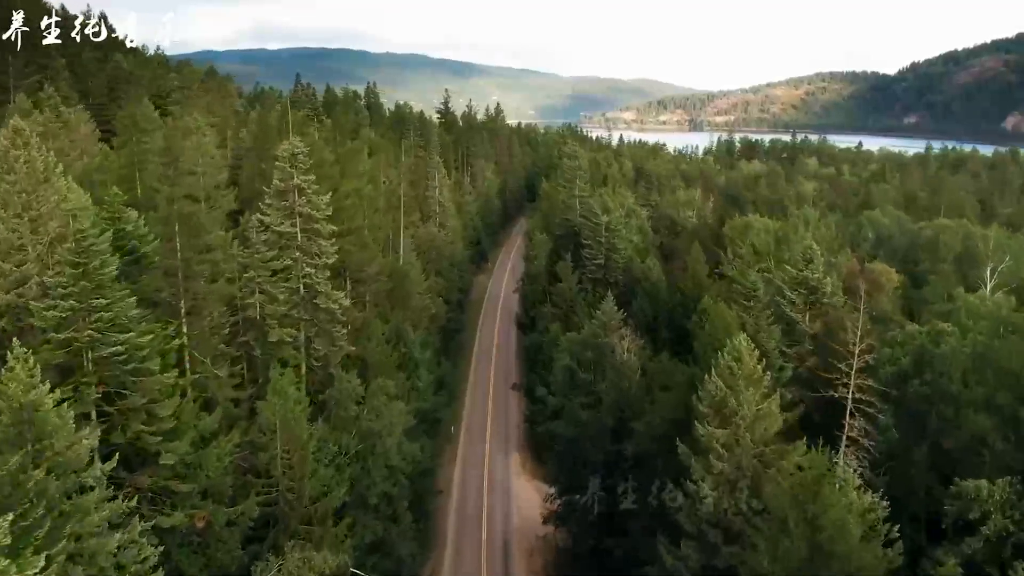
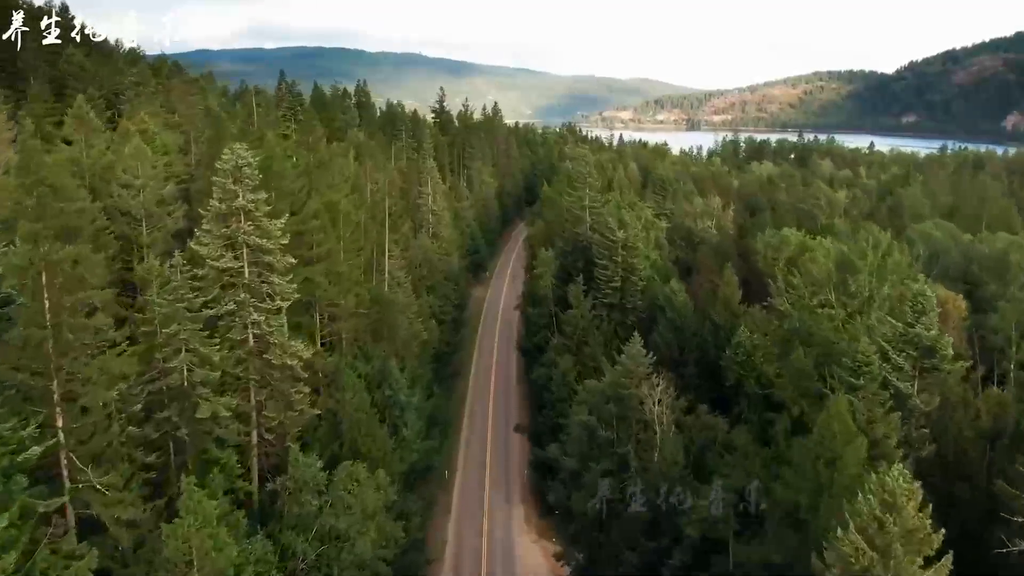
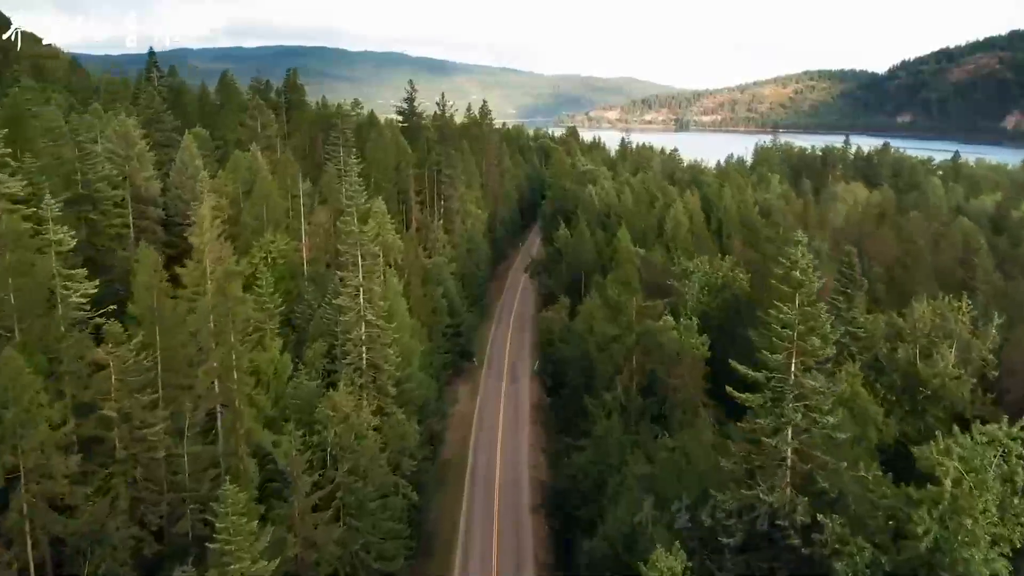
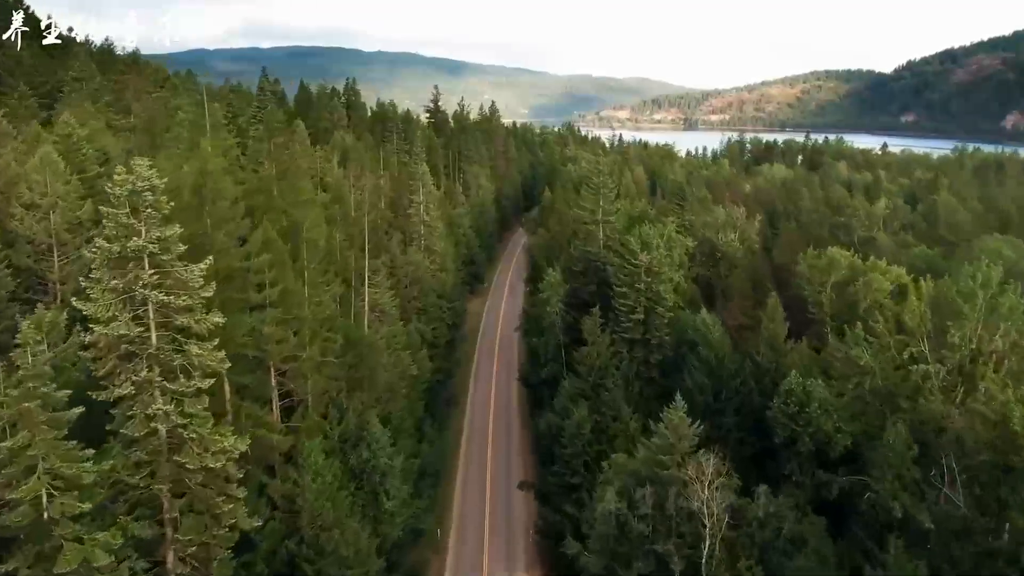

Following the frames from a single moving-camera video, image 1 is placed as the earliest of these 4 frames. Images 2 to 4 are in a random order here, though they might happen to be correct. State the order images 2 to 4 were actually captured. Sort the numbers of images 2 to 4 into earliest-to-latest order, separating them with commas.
2, 4, 3
